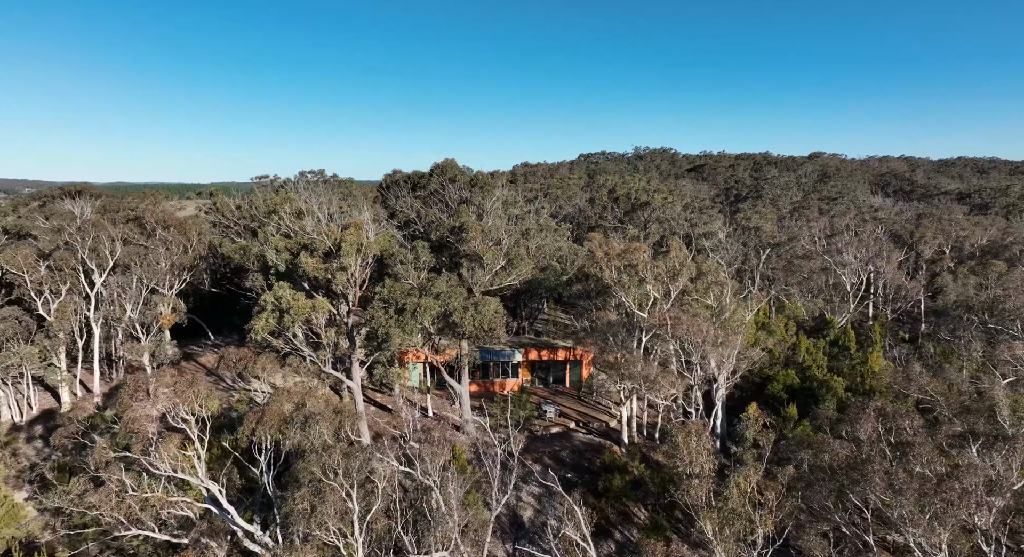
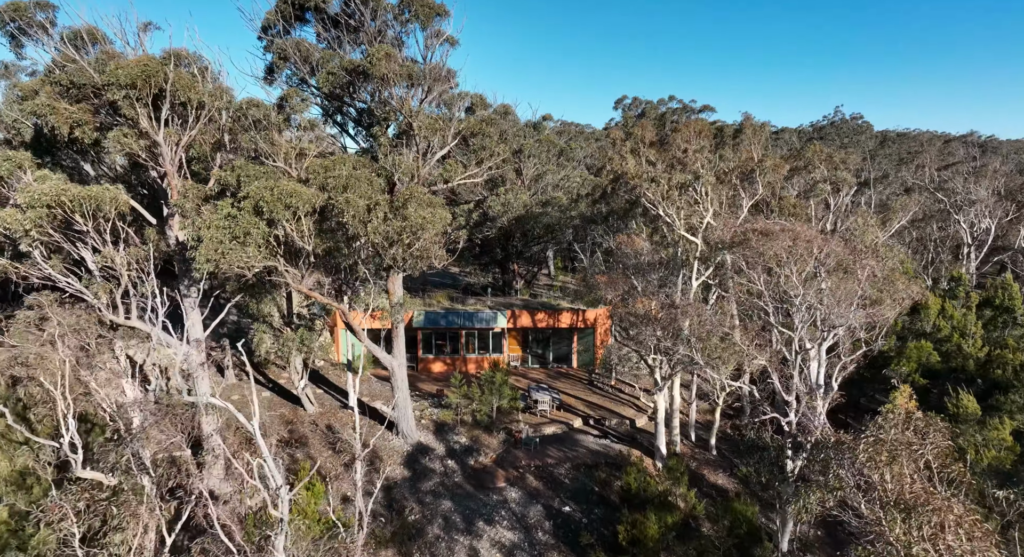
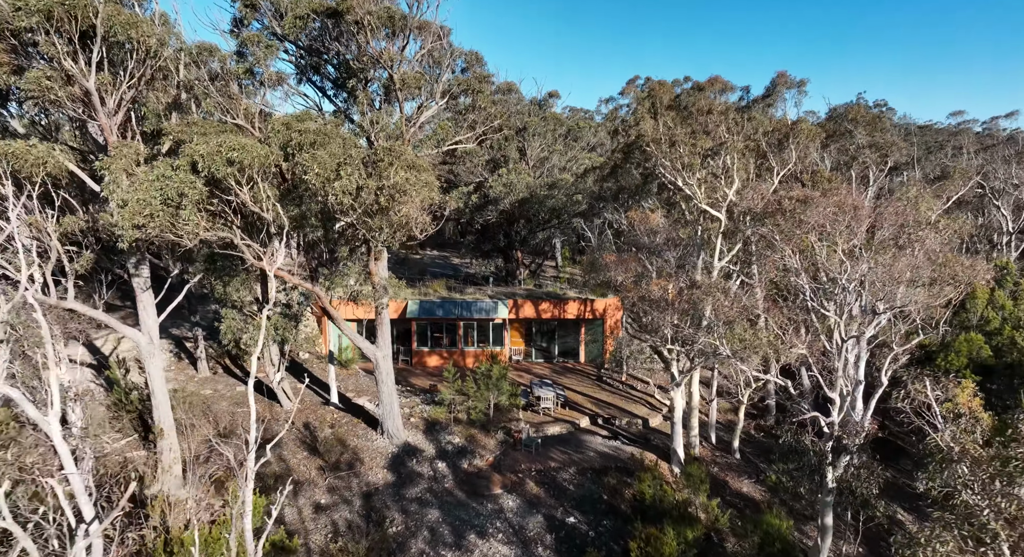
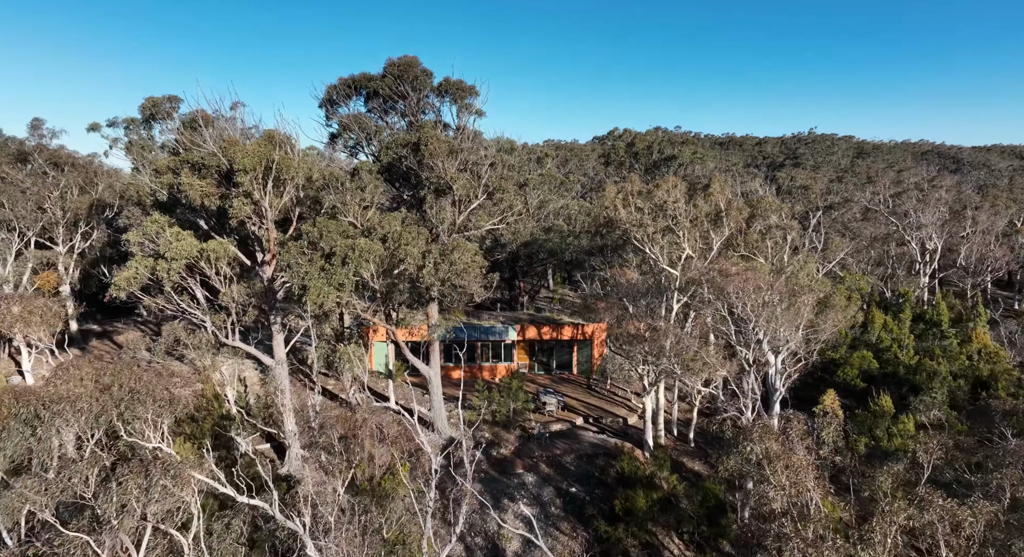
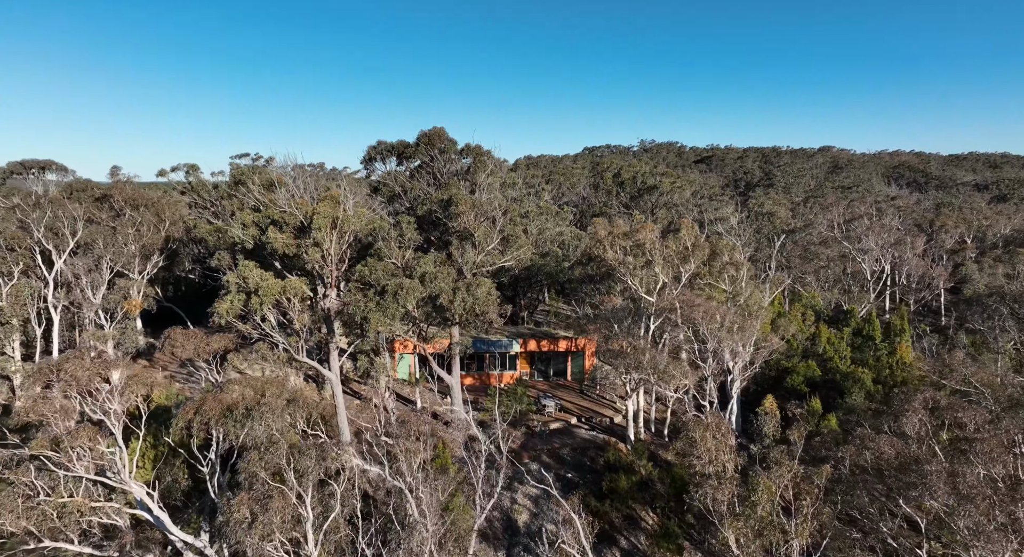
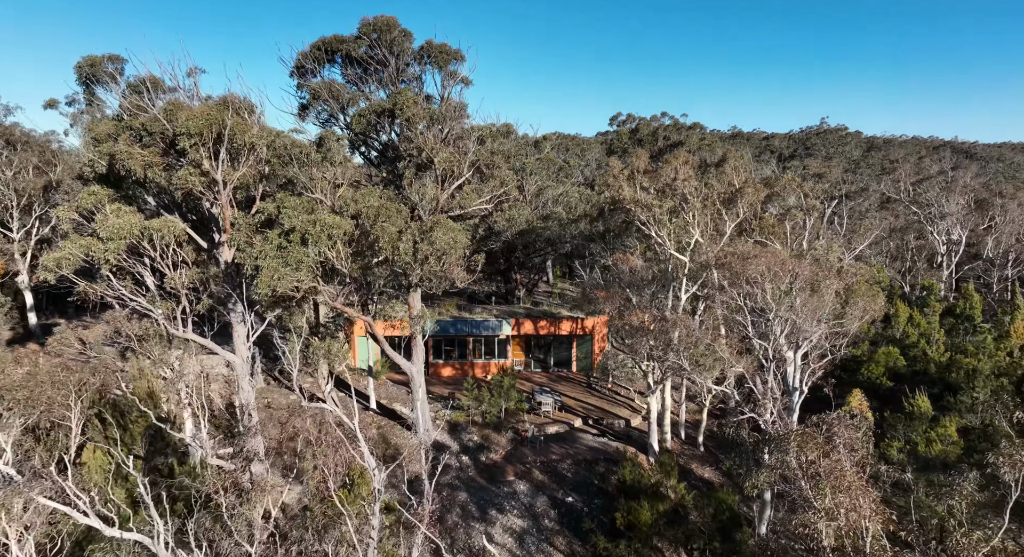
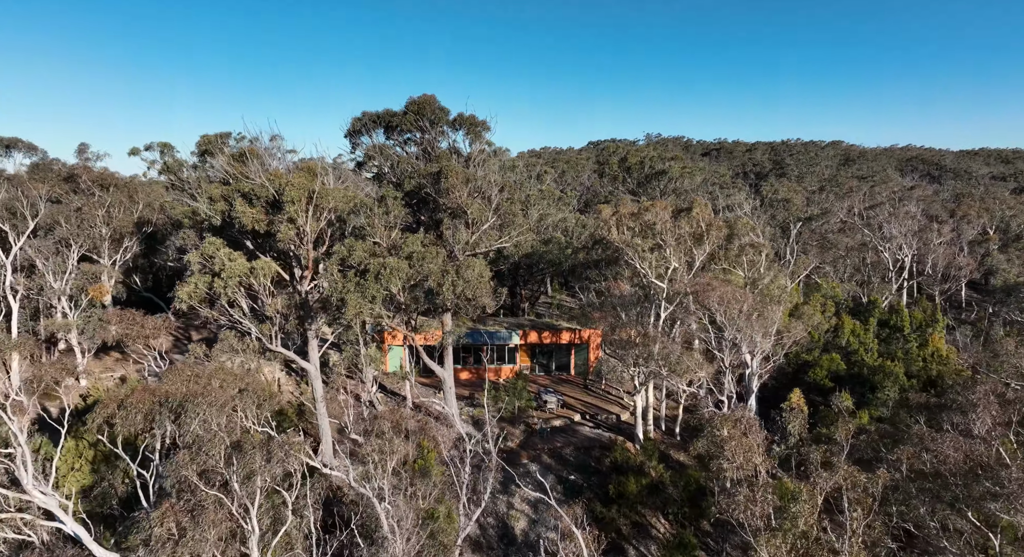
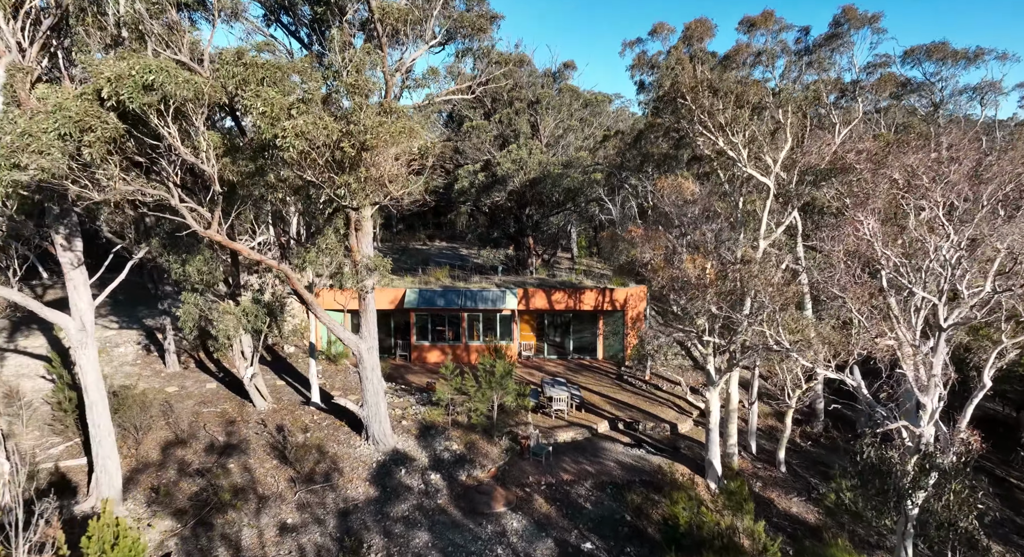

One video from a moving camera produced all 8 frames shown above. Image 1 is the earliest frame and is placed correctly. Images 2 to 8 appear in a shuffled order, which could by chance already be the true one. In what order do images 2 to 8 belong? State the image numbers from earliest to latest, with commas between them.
5, 7, 4, 6, 2, 3, 8
